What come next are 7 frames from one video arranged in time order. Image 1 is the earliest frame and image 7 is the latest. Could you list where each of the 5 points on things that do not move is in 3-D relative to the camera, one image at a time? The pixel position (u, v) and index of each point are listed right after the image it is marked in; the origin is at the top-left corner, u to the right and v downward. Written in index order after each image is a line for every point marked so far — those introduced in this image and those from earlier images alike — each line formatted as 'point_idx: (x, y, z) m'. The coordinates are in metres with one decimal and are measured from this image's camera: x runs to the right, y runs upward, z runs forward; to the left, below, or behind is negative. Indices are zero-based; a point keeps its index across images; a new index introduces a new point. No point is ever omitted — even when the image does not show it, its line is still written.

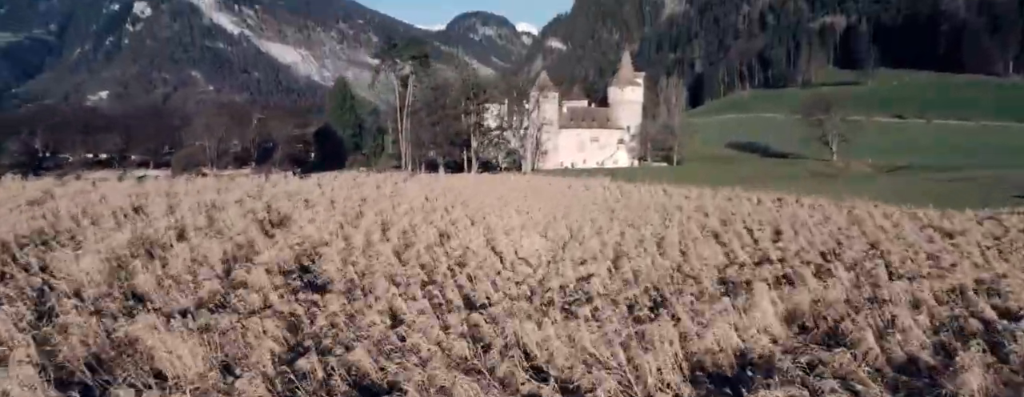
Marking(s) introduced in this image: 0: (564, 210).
0: (+1.3, -0.4, +17.9) m
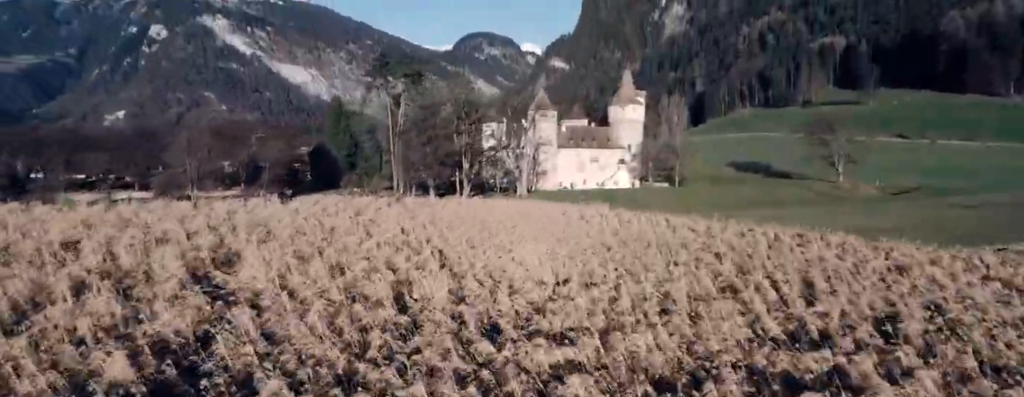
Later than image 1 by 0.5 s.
0: (+0.9, -1.2, +15.8) m
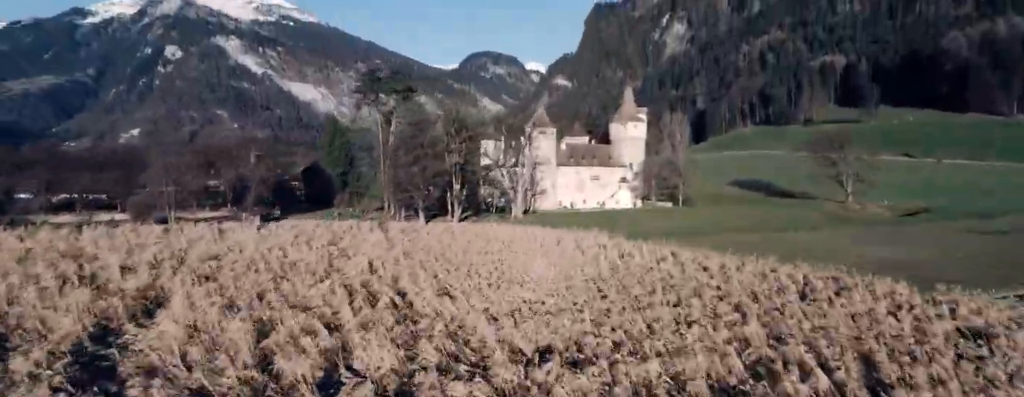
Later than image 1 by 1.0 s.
0: (+0.5, -1.9, +13.4) m
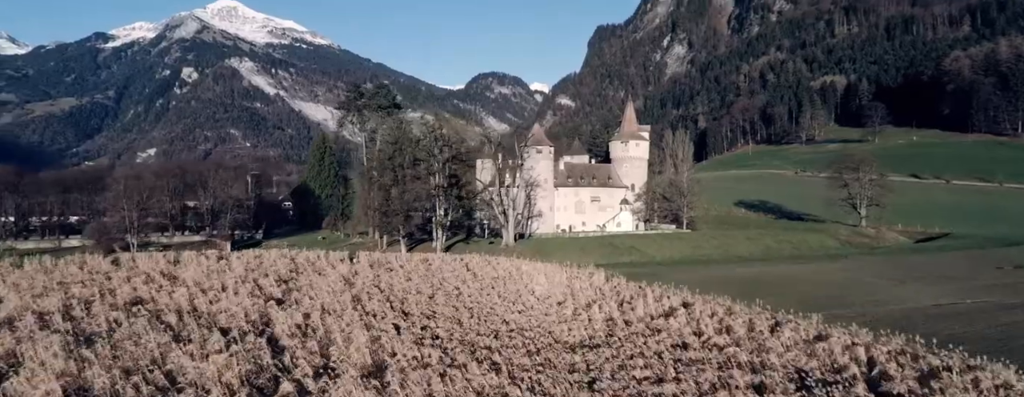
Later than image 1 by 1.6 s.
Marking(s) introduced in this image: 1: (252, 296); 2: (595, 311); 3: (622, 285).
0: (-0.1, -2.5, +10.2) m
1: (-6.2, -2.3, +16.7) m
2: (+1.7, -2.3, +14.3) m
3: (+2.9, -2.2, +18.0) m
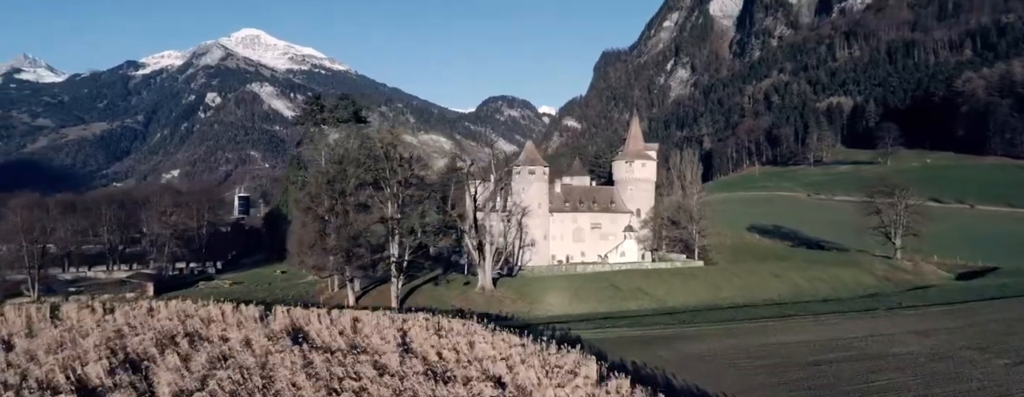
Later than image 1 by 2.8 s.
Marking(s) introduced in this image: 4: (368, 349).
0: (-1.2, -3.1, +3.8) m
1: (-7.3, -3.1, +10.3) m
2: (+0.7, -3.1, +7.9) m
3: (+1.8, -3.1, +11.5) m
4: (-3.2, -3.3, +15.5) m
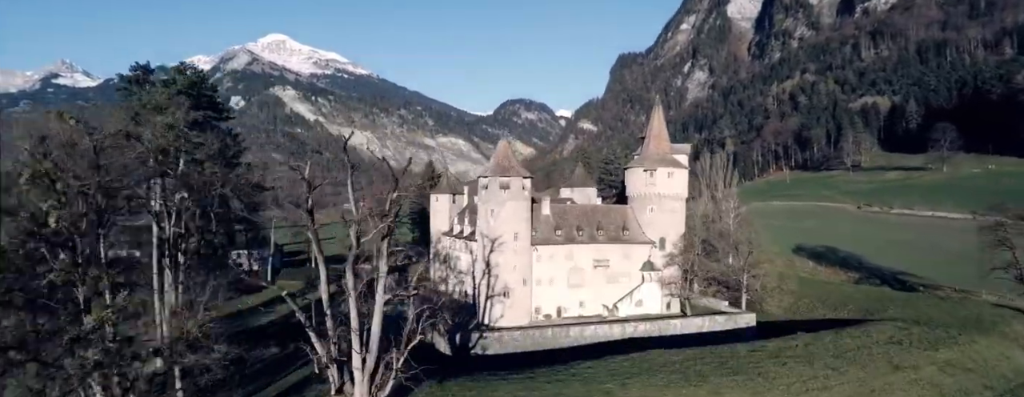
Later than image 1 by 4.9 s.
0: (-3.7, -4.3, -10.8) m
1: (-9.7, -4.3, -4.1) m
2: (-1.8, -4.2, -6.8) m
3: (-0.6, -4.2, -3.1) m
4: (-5.5, -4.4, +1.0) m
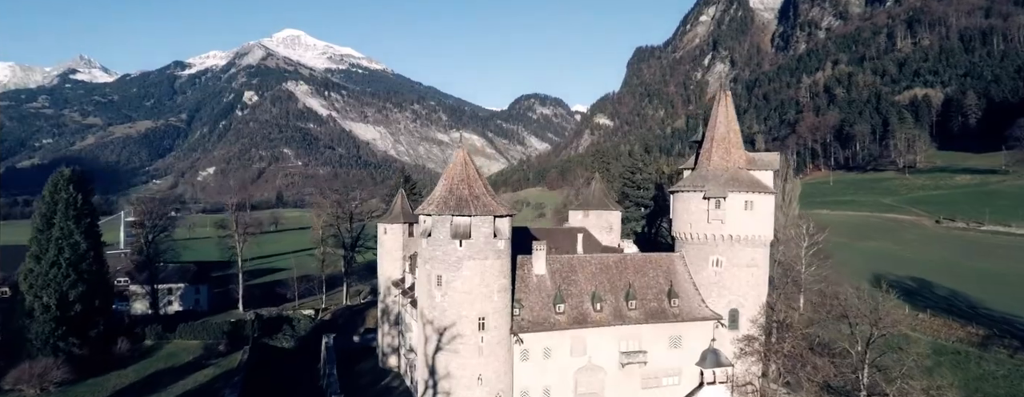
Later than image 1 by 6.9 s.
0: (-5.7, -6.1, -24.6) m
1: (-11.5, -6.0, -17.8) m
2: (-3.6, -6.0, -20.6) m
3: (-2.4, -6.0, -17.0) m
4: (-7.2, -6.1, -12.8) m
